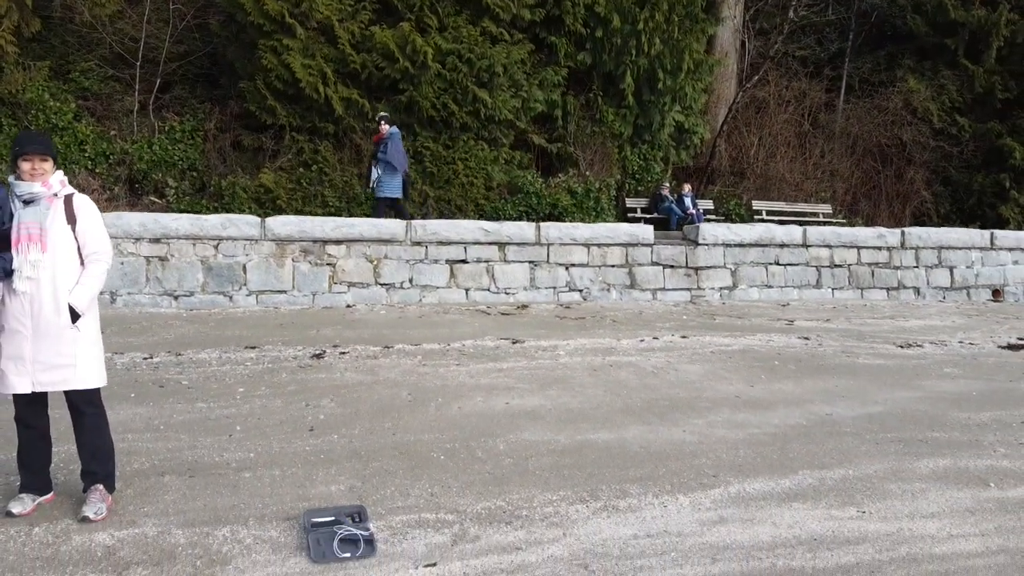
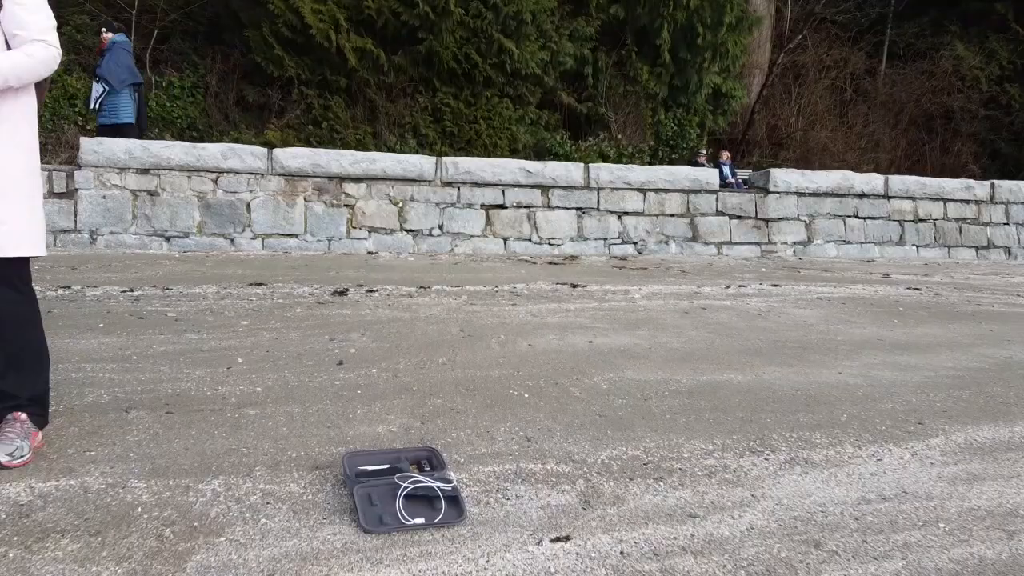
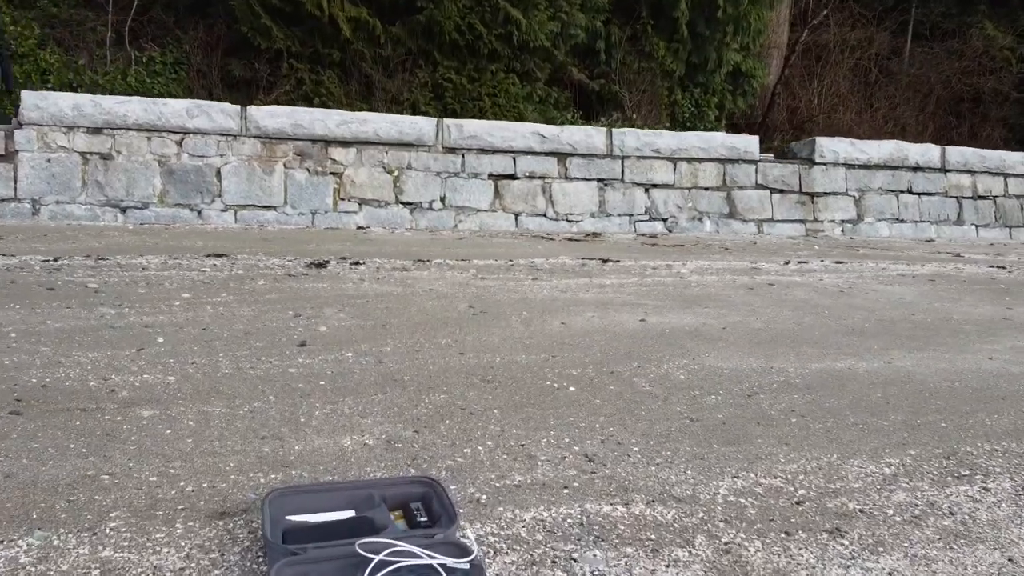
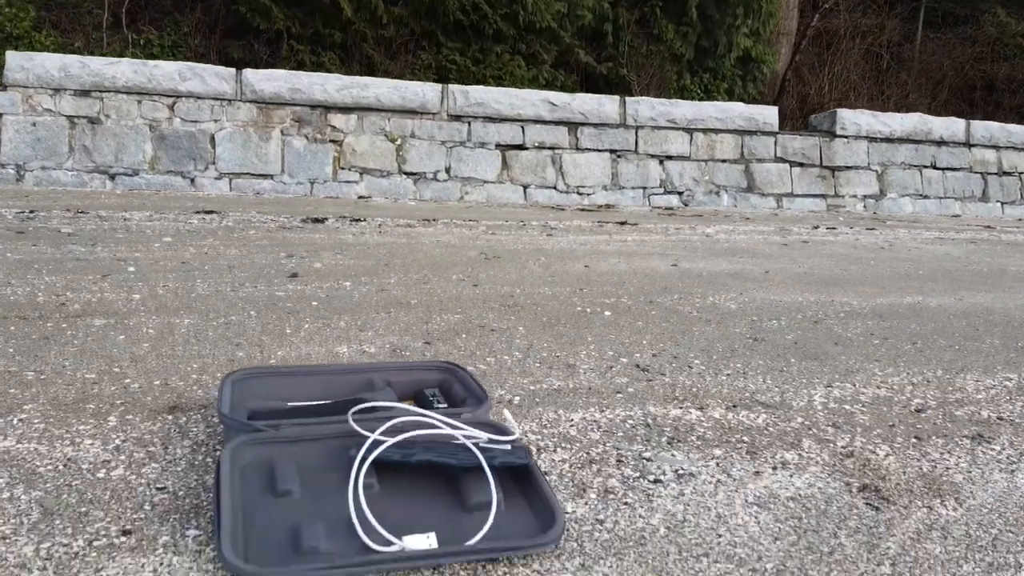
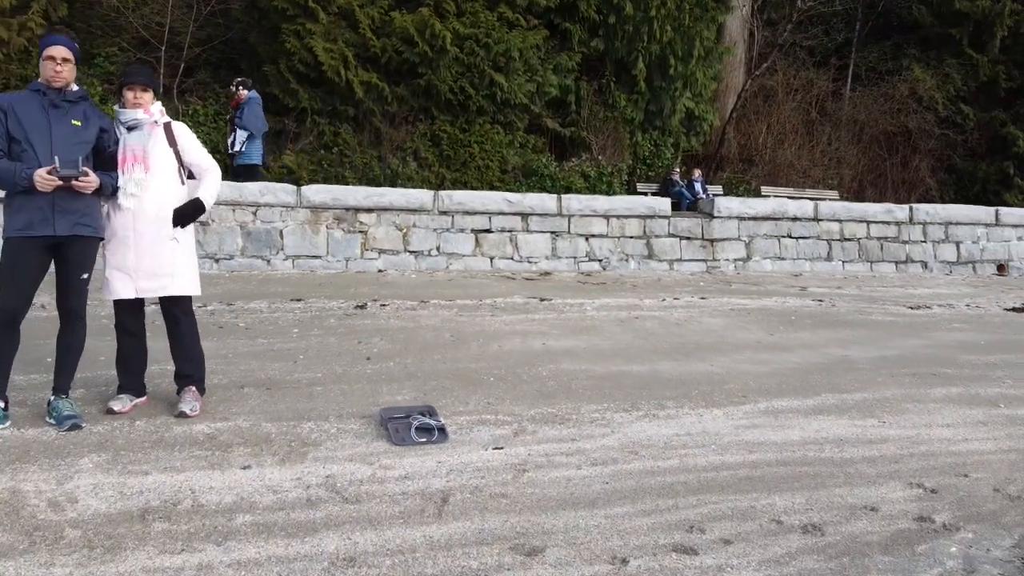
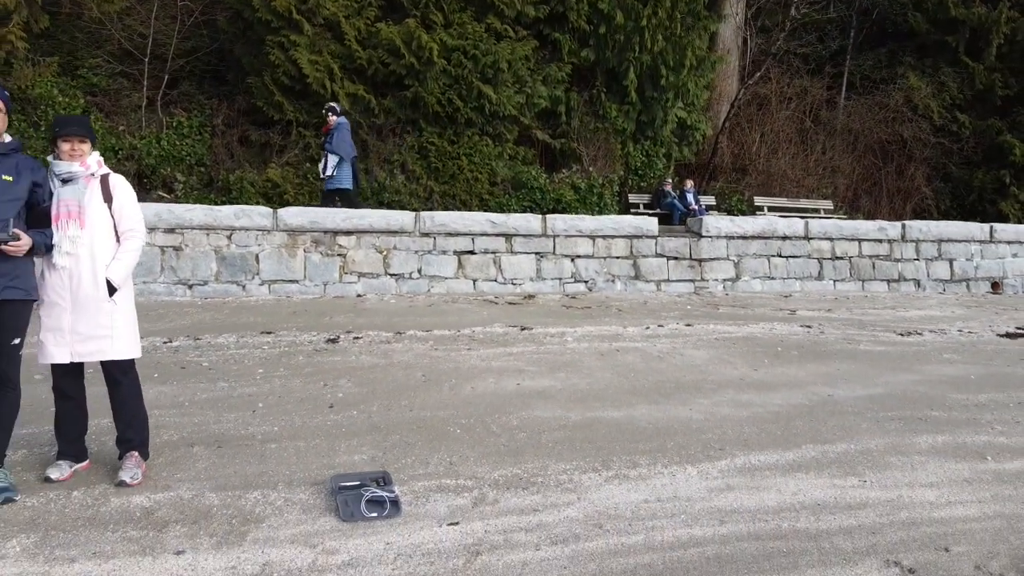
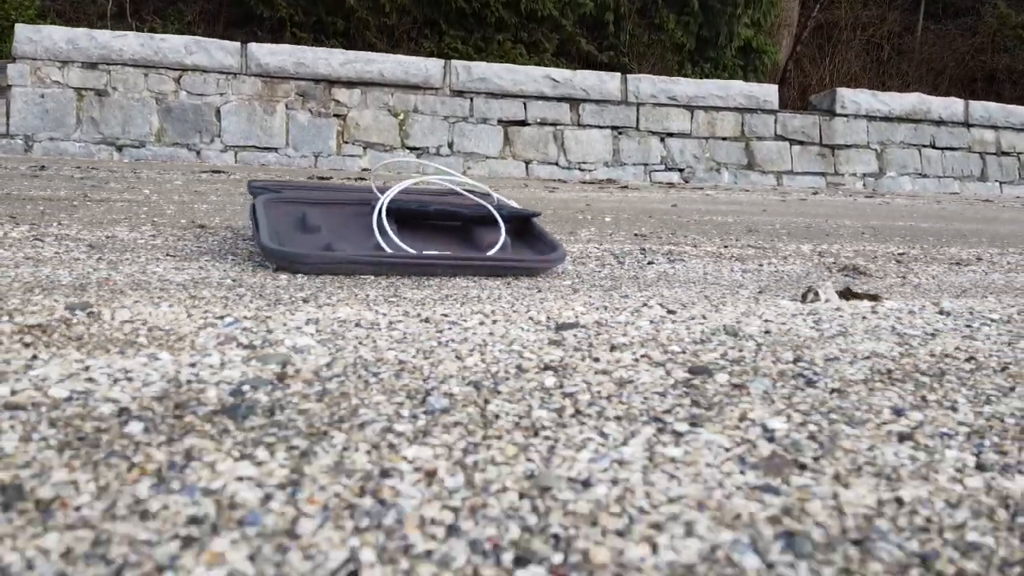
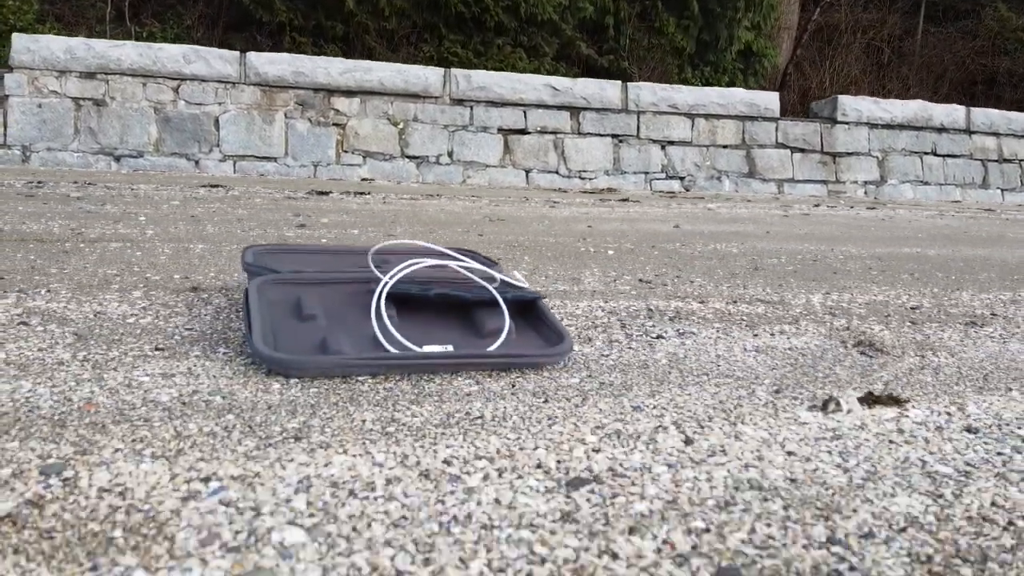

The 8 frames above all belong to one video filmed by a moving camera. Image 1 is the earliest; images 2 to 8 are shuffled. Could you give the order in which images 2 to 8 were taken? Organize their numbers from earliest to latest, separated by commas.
6, 5, 2, 3, 4, 8, 7
